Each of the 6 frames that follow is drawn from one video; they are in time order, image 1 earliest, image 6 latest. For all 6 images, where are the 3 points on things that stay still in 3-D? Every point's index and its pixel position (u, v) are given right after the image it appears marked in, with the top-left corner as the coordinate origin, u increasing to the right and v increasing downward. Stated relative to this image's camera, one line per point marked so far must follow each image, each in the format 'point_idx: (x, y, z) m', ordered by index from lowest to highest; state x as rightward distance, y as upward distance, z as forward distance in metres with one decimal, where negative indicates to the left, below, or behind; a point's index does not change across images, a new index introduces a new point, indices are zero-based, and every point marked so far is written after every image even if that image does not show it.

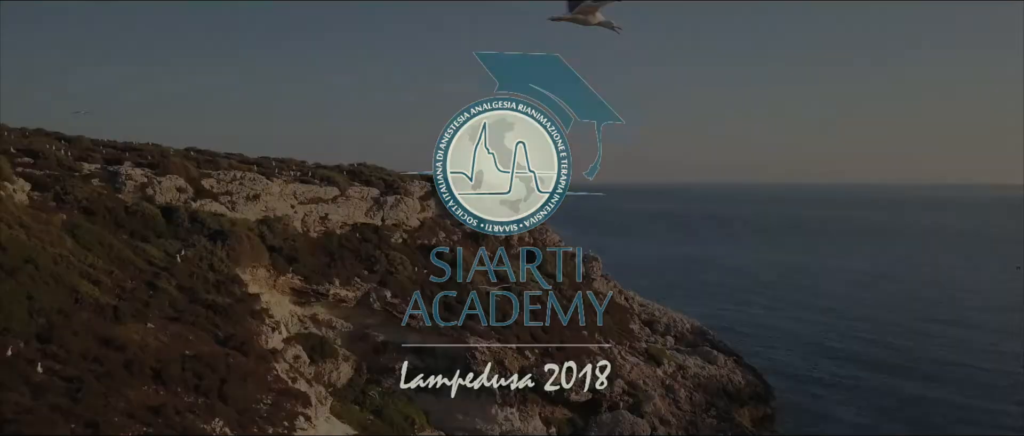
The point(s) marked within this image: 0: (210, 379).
0: (-5.2, -2.8, +17.4) m
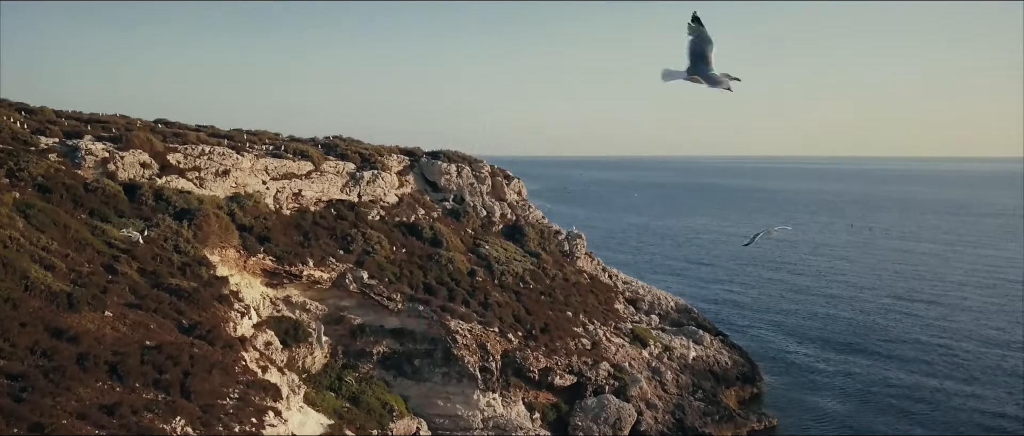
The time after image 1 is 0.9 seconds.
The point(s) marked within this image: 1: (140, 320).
0: (-5.5, -2.5, +16.1) m
1: (-6.6, -1.8, +17.7) m
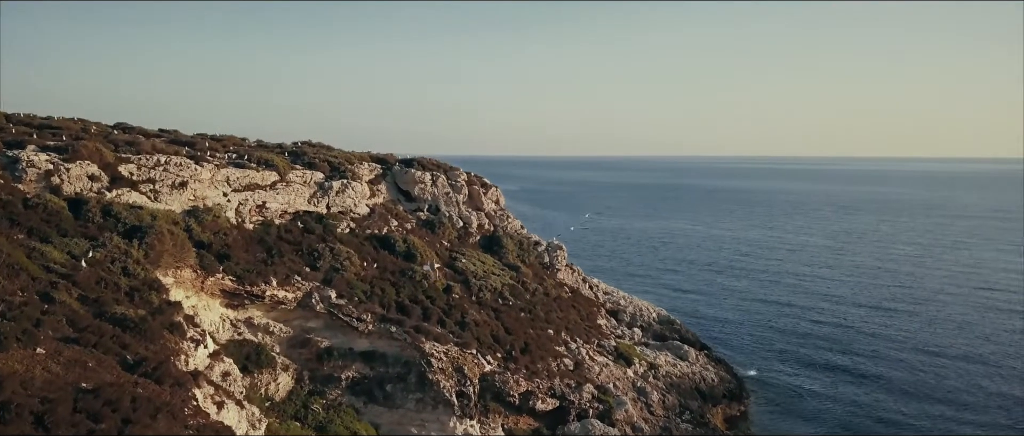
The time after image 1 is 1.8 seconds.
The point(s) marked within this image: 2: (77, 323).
0: (-5.7, -2.9, +14.3) m
1: (-6.9, -2.2, +15.9) m
2: (-7.4, -1.8, +16.9) m
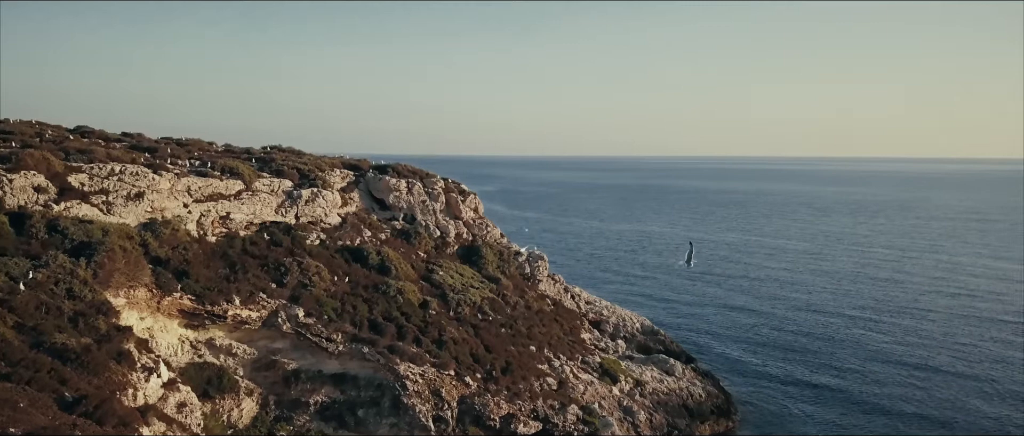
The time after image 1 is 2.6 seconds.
0: (-5.9, -3.2, +12.6) m
1: (-7.1, -2.5, +14.2) m
2: (-7.6, -2.1, +15.2) m
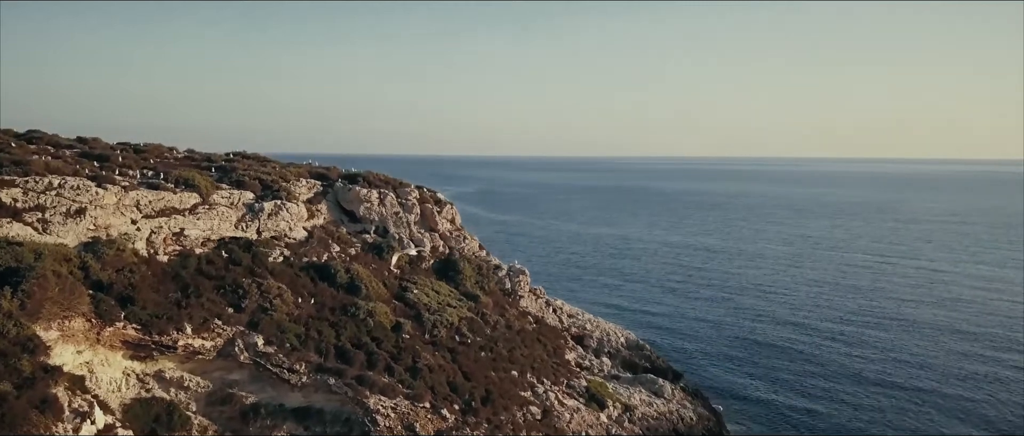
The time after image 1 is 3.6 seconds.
0: (-6.1, -3.6, +10.4) m
1: (-7.3, -2.9, +11.9) m
2: (-7.8, -2.5, +13.0) m
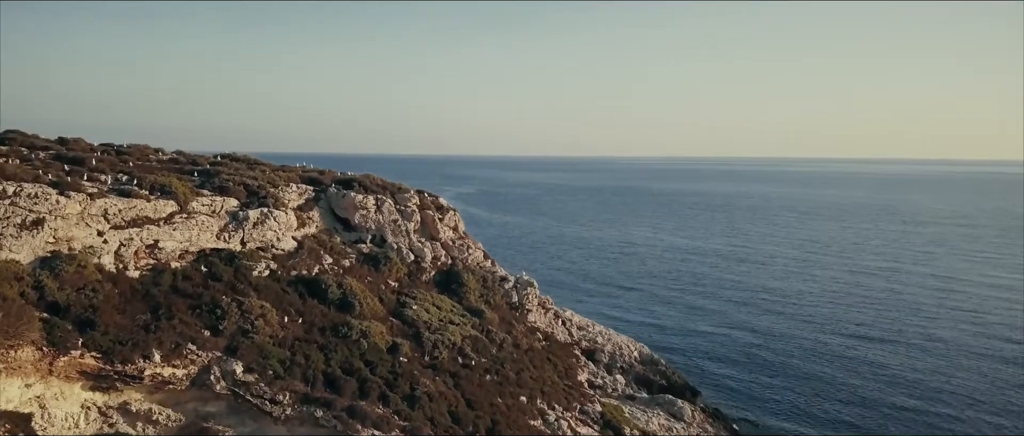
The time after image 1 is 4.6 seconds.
0: (-5.9, -3.8, +8.0) m
1: (-7.1, -3.1, +9.5) m
2: (-7.6, -2.7, +10.6) m
